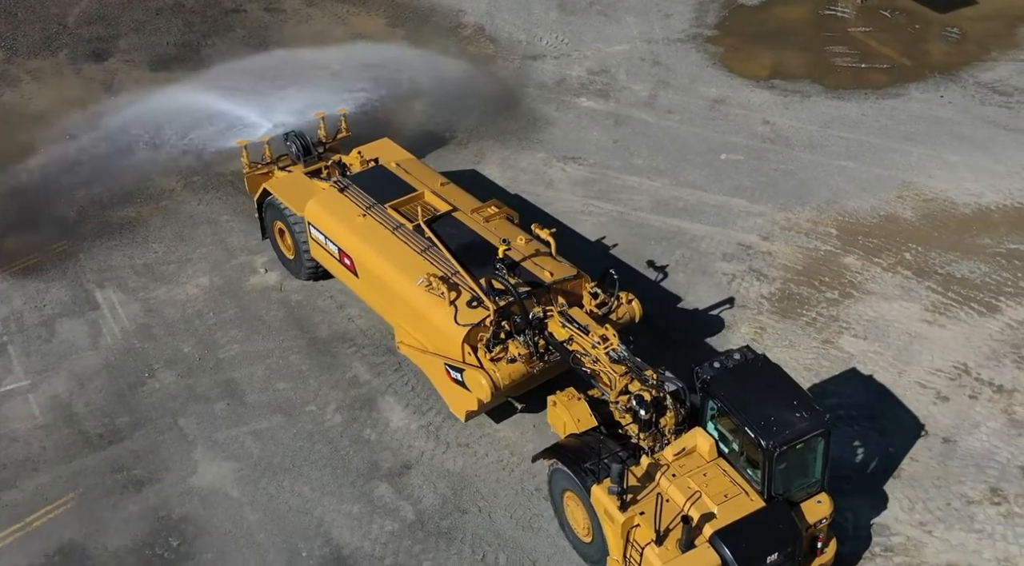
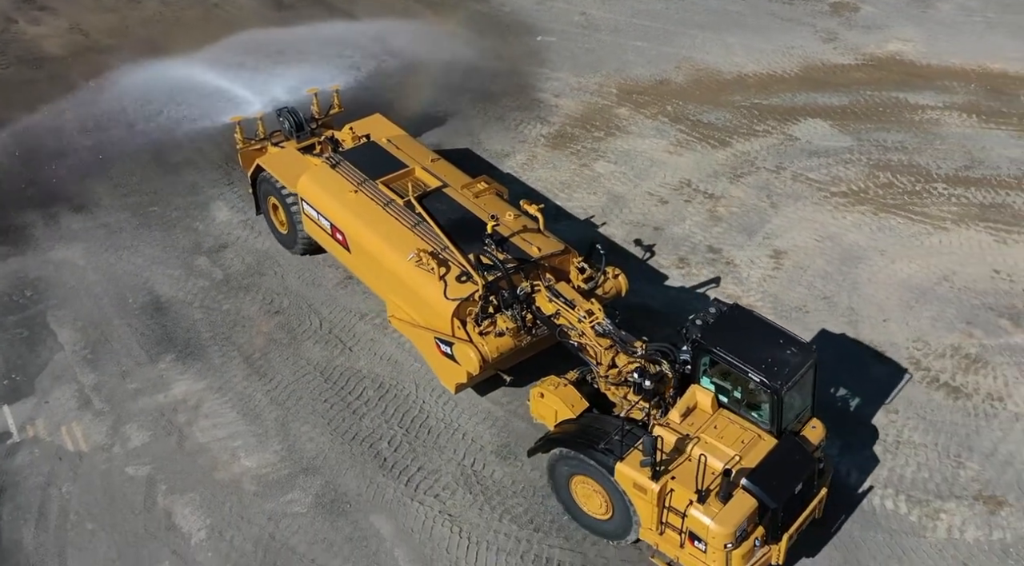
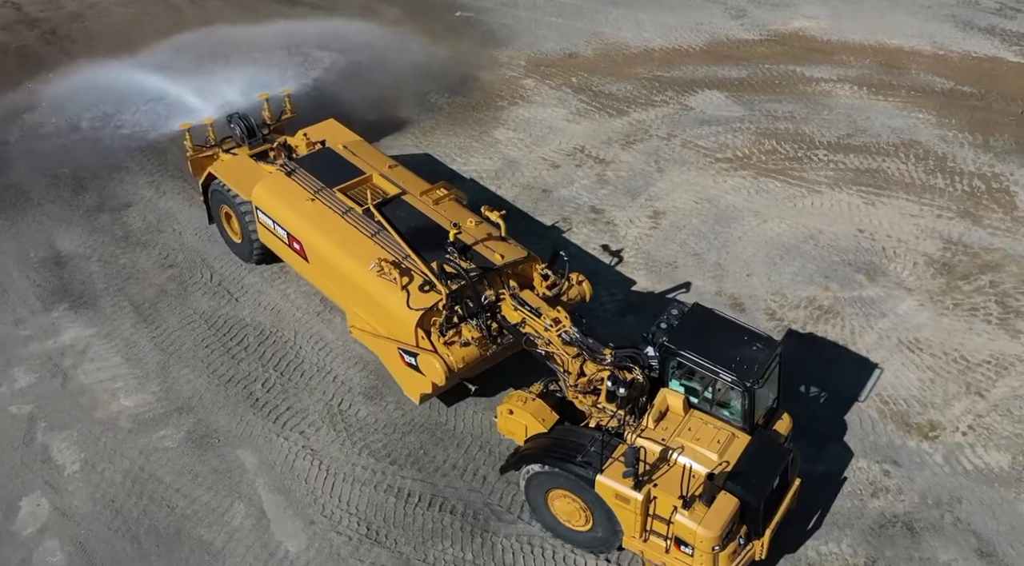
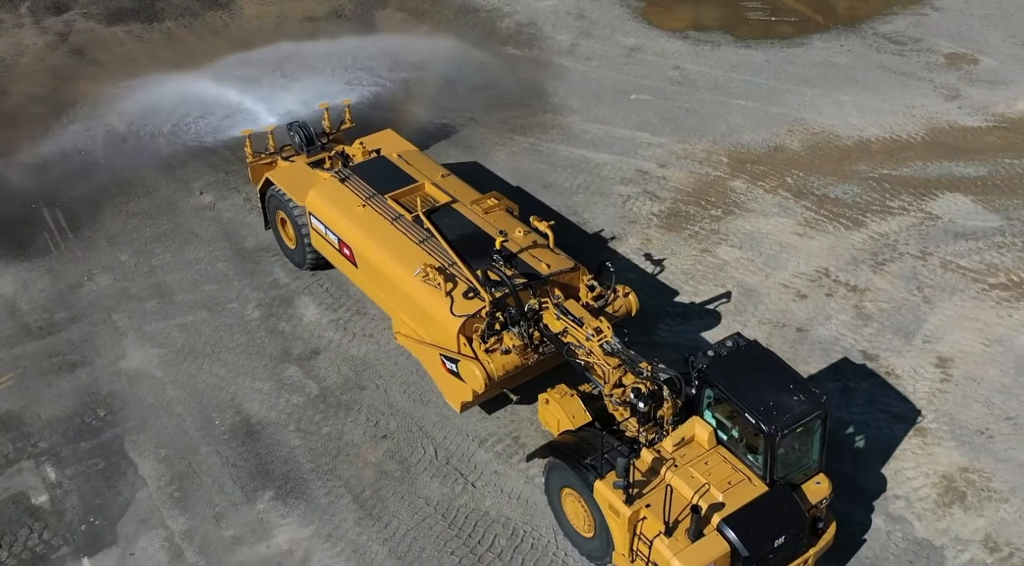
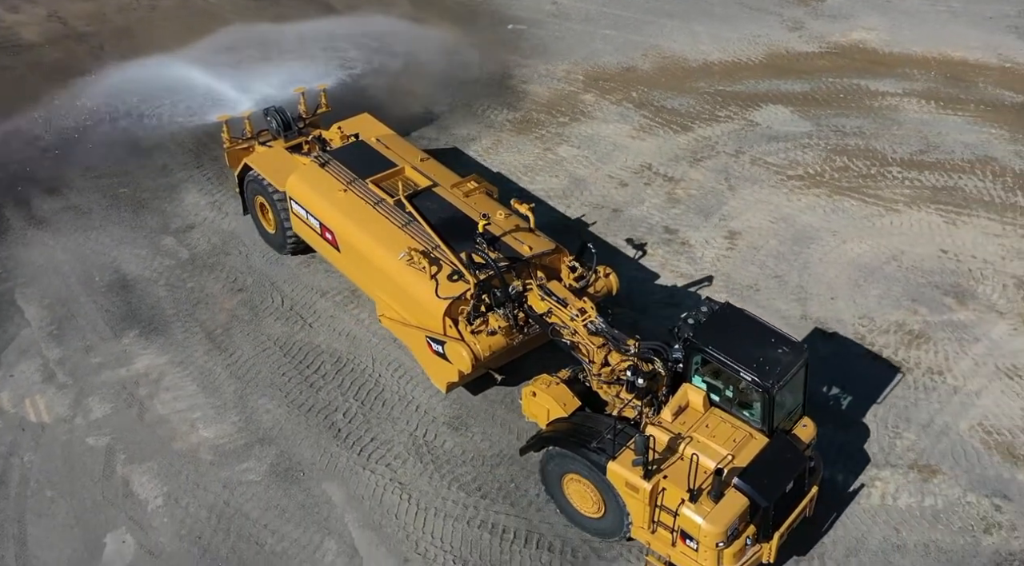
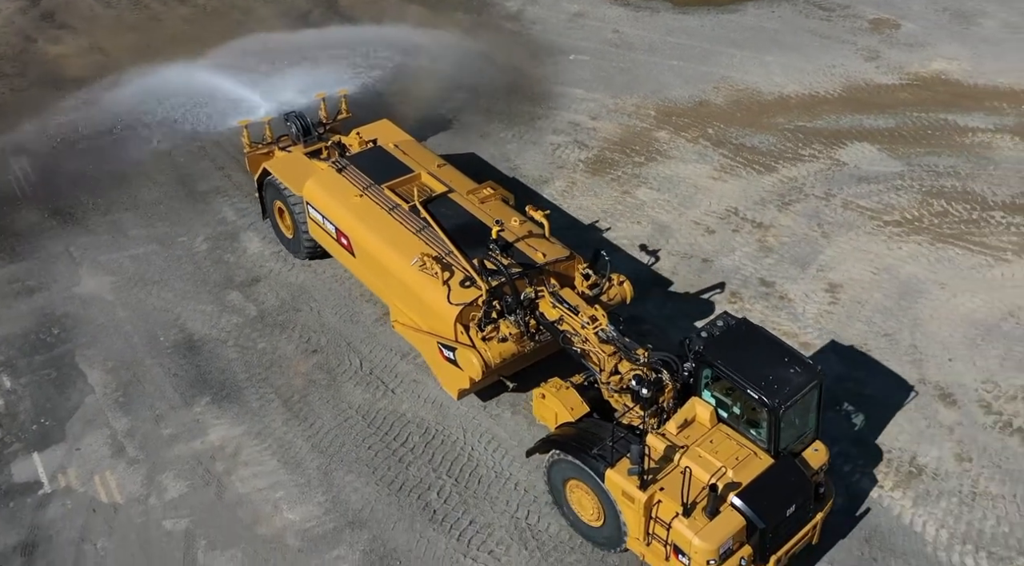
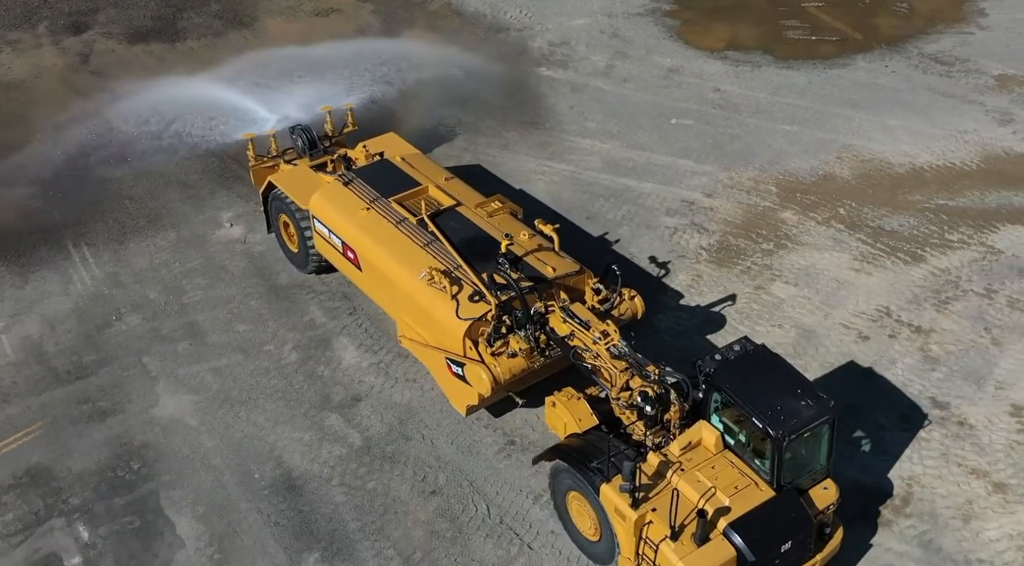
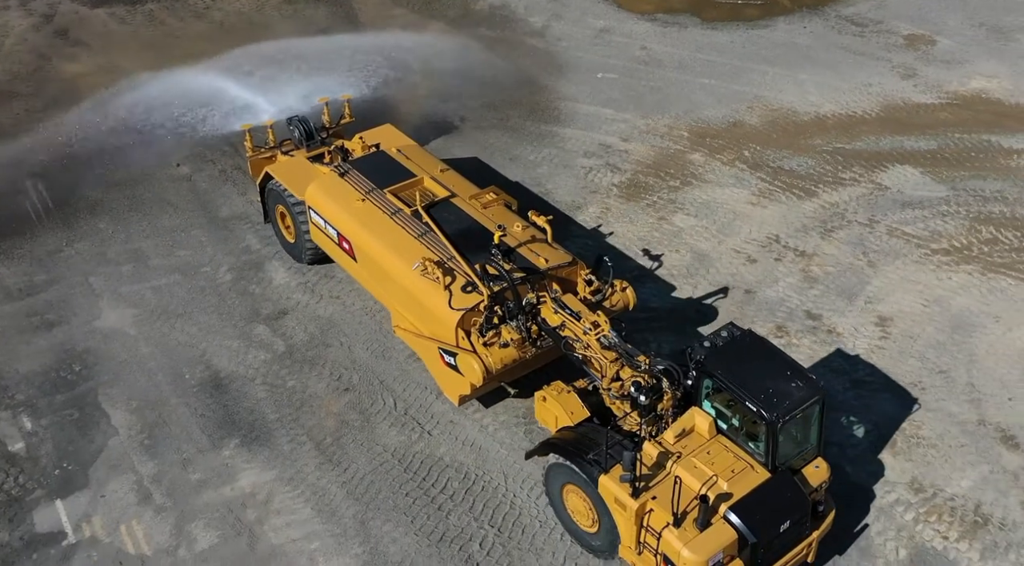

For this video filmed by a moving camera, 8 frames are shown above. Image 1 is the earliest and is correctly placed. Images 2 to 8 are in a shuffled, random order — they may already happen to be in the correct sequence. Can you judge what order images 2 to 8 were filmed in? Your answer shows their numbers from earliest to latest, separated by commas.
7, 4, 8, 6, 2, 5, 3
